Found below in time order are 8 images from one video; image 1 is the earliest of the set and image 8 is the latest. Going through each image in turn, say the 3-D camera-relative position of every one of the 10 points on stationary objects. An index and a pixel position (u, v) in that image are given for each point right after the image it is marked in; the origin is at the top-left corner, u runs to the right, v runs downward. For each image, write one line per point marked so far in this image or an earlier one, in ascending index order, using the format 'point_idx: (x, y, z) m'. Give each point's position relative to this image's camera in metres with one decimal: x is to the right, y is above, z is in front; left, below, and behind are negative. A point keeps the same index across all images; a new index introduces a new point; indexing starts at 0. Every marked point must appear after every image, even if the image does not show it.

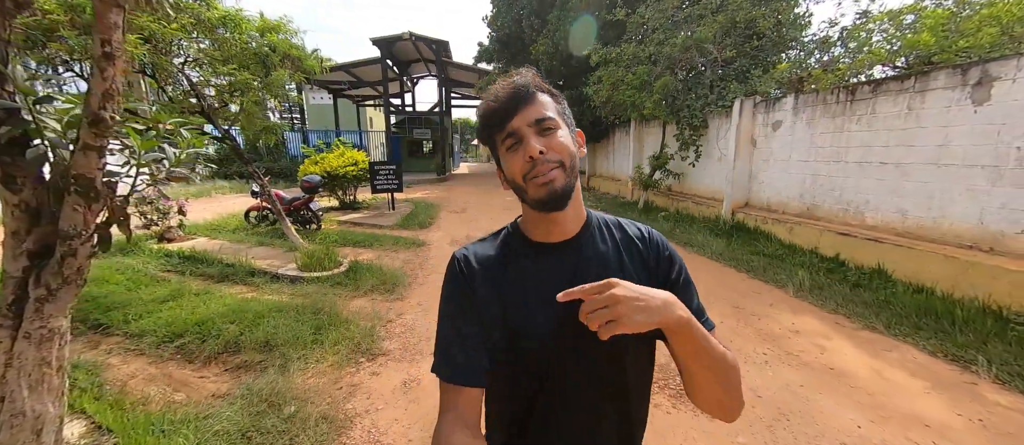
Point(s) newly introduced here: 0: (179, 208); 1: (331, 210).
0: (-5.5, +0.3, +5.9) m
1: (-4.6, +0.3, +9.1) m
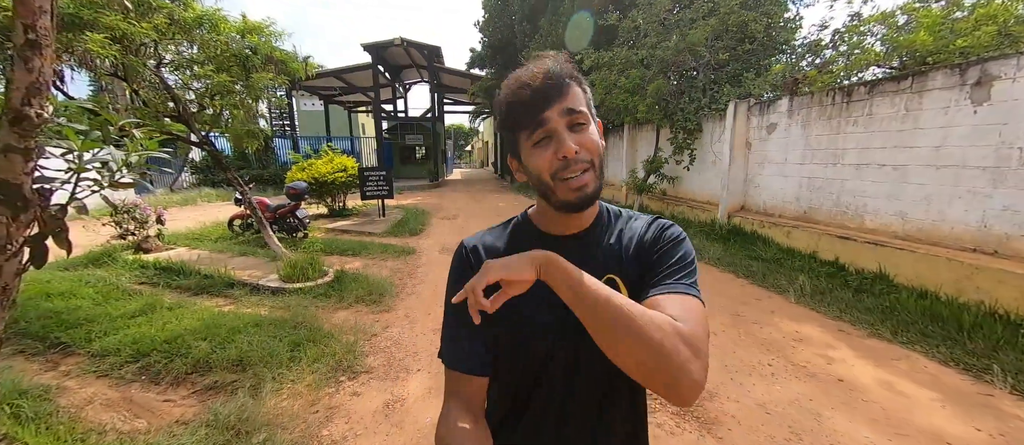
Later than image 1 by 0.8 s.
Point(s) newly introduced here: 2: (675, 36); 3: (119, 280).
0: (-5.7, +0.1, +5.7) m
1: (-4.8, +0.1, +8.9) m
2: (+3.3, +3.7, +7.2) m
3: (-4.9, -0.7, +4.4) m
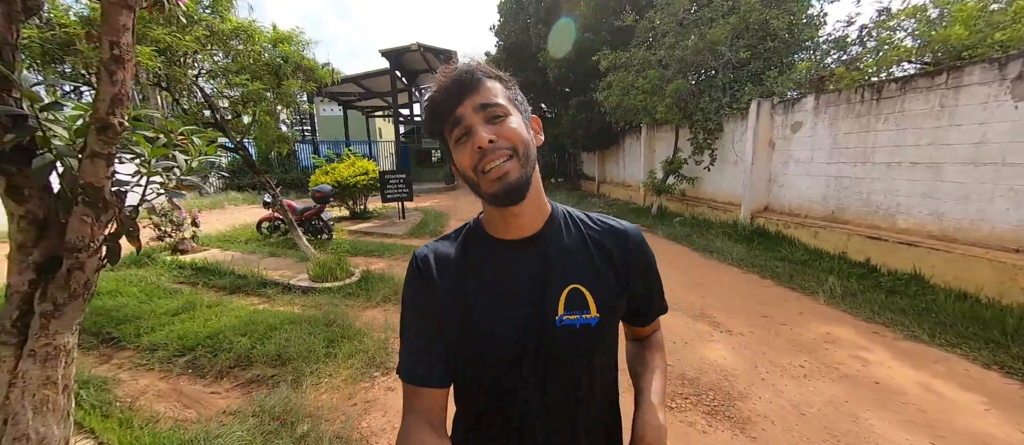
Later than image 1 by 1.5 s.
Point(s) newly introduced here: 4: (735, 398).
0: (-5.3, +0.1, +6.0) m
1: (-4.3, +0.1, +9.1) m
2: (+3.6, +3.7, +7.1) m
3: (-4.6, -0.7, +4.6) m
4: (+1.4, -1.1, +2.3) m
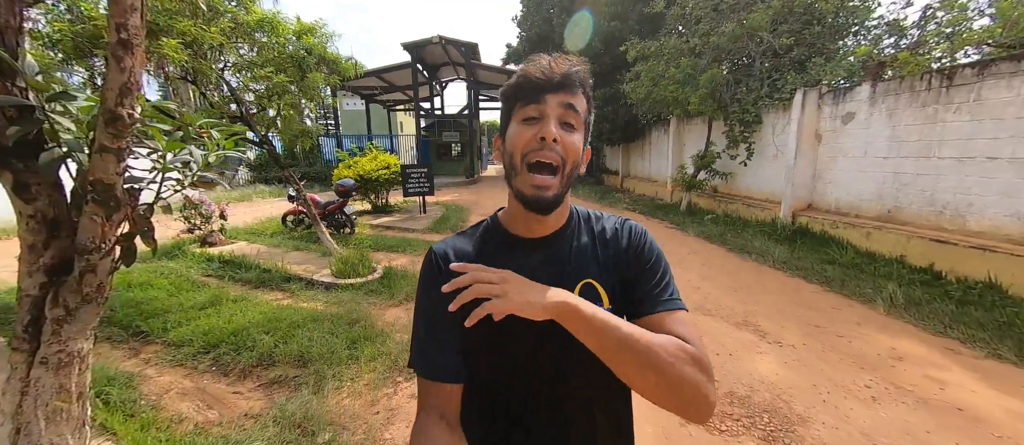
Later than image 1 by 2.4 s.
0: (-4.9, +0.2, +6.0) m
1: (-3.8, +0.2, +9.1) m
2: (+4.1, +3.8, +6.7) m
3: (-4.3, -0.7, +4.7) m
4: (+1.6, -1.1, +2.0) m
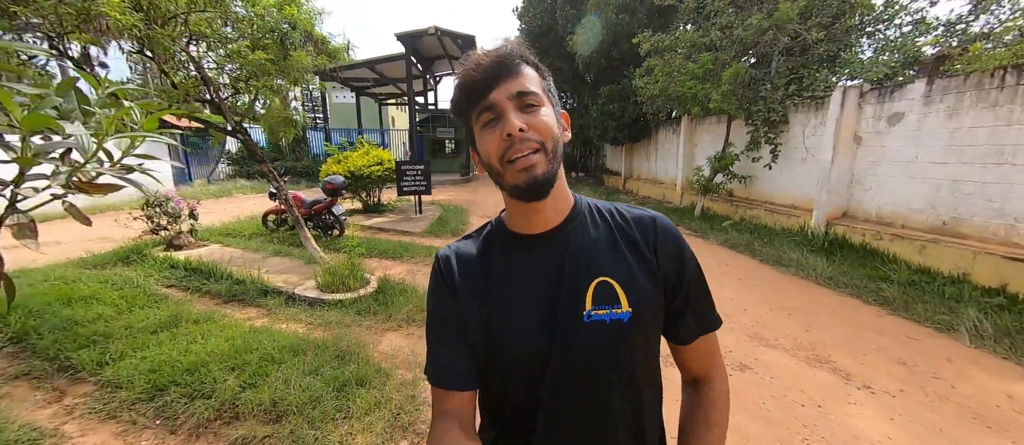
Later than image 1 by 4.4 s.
0: (-4.8, +0.2, +5.3) m
1: (-3.7, +0.2, +8.5) m
2: (+4.3, +3.6, +6.2) m
3: (-4.1, -0.7, +4.0) m
4: (+1.8, -1.2, +1.5) m
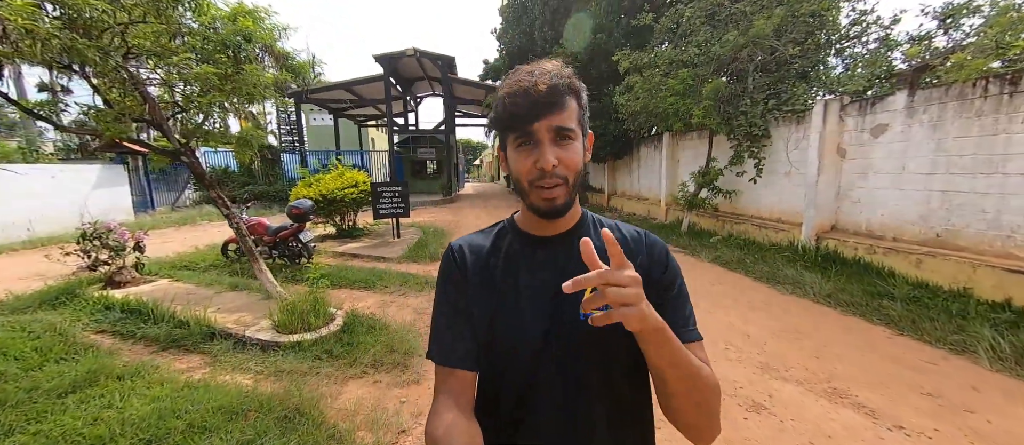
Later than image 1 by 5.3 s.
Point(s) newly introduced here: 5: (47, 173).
0: (-5.1, -0.3, +4.8) m
1: (-4.1, -0.4, +8.0) m
2: (+3.9, +3.4, +6.3) m
3: (-4.3, -1.0, +3.4) m
4: (+1.8, -1.3, +1.2) m
5: (-10.3, +1.1, +7.9) m
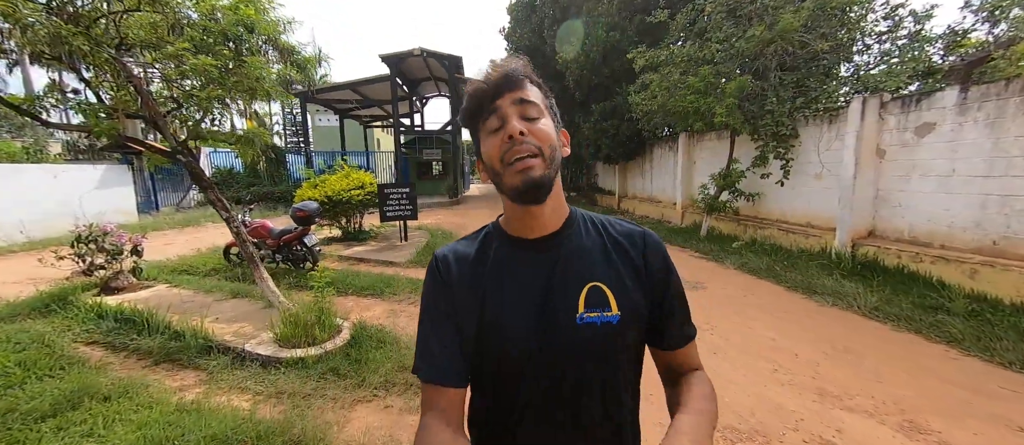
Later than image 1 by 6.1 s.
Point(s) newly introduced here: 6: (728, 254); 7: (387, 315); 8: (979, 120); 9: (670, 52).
0: (-4.9, -0.3, +4.6) m
1: (-3.9, -0.4, +7.7) m
2: (+4.1, +3.3, +5.9) m
3: (-4.1, -1.1, +3.2) m
4: (+1.9, -1.4, +0.9) m
5: (-10.0, +1.1, +7.7) m
6: (+3.6, -0.5, +5.9) m
7: (-1.4, -1.0, +4.0) m
8: (+4.9, +1.1, +3.8) m
9: (+3.3, +3.5, +7.4) m
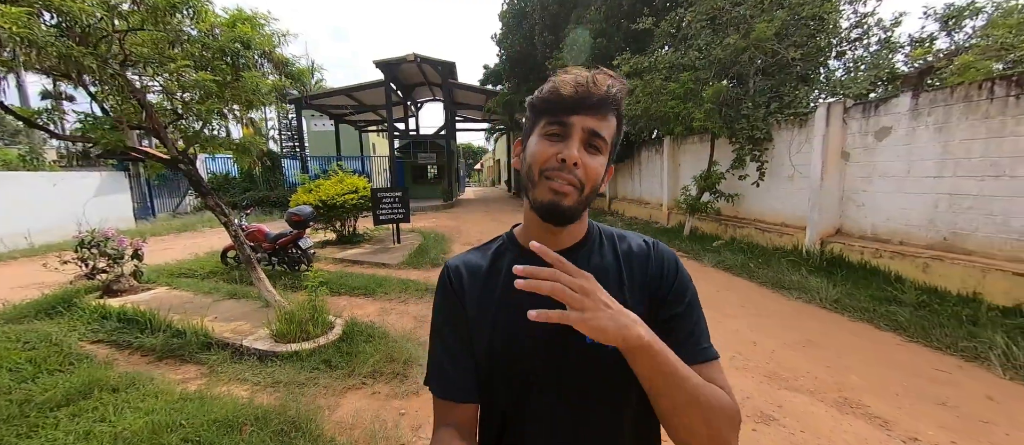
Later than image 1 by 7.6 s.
0: (-5.0, -0.4, +4.8) m
1: (-4.1, -0.5, +7.9) m
2: (+3.9, +3.3, +6.2) m
3: (-4.2, -1.1, +3.4) m
4: (+1.8, -1.3, +1.1) m
5: (-10.3, +0.9, +7.9) m
6: (+3.4, -0.5, +6.2) m
7: (-1.6, -1.0, +4.2) m
8: (+4.7, +1.1, +4.0) m
9: (+3.0, +3.5, +7.7) m
